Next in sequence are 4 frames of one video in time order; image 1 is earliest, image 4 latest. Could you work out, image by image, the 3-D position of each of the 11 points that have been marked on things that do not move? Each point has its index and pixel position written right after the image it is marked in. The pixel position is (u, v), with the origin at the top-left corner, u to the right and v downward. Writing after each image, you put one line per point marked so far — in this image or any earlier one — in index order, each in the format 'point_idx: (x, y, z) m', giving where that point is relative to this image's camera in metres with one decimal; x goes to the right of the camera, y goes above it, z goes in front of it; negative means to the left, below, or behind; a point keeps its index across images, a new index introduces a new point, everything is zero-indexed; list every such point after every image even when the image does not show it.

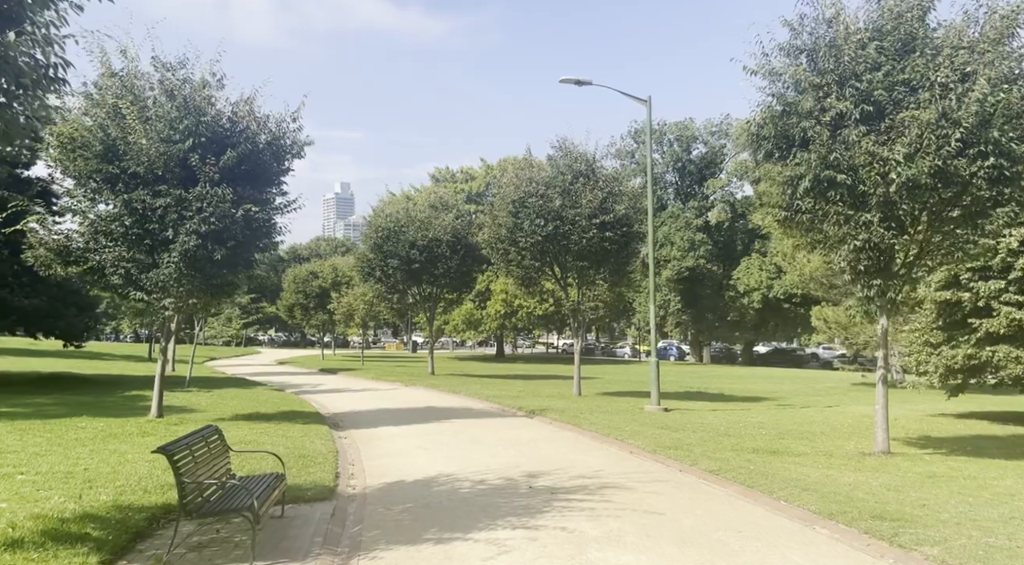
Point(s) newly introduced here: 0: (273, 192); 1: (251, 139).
0: (-4.6, +1.8, +16.2) m
1: (-4.9, +2.7, +15.7) m
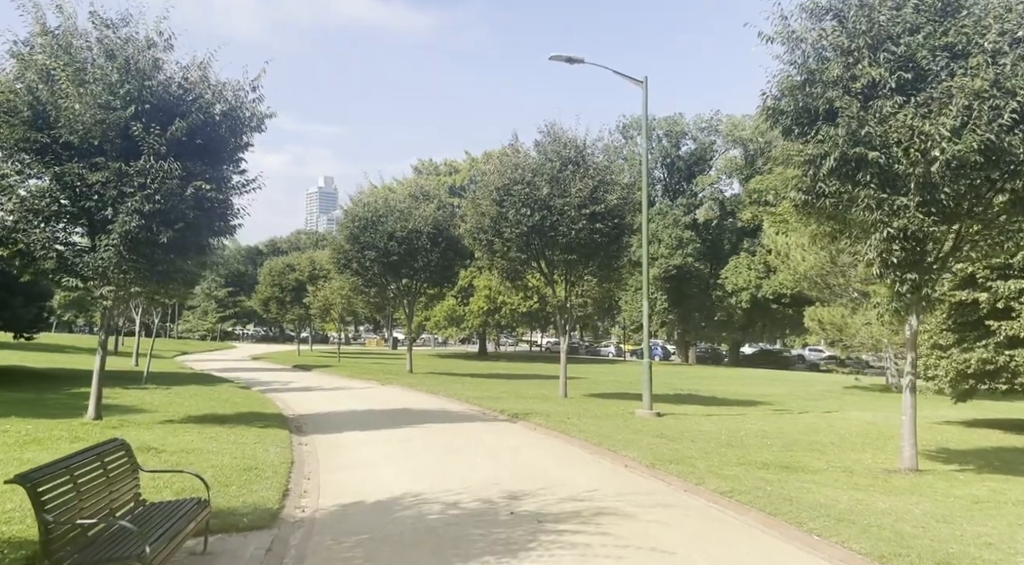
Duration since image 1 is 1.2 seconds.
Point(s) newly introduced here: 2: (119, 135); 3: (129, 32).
0: (-4.9, +2.0, +14.5) m
1: (-5.2, +2.9, +14.0) m
2: (-6.3, +2.4, +13.4) m
3: (-6.3, +4.1, +13.8) m
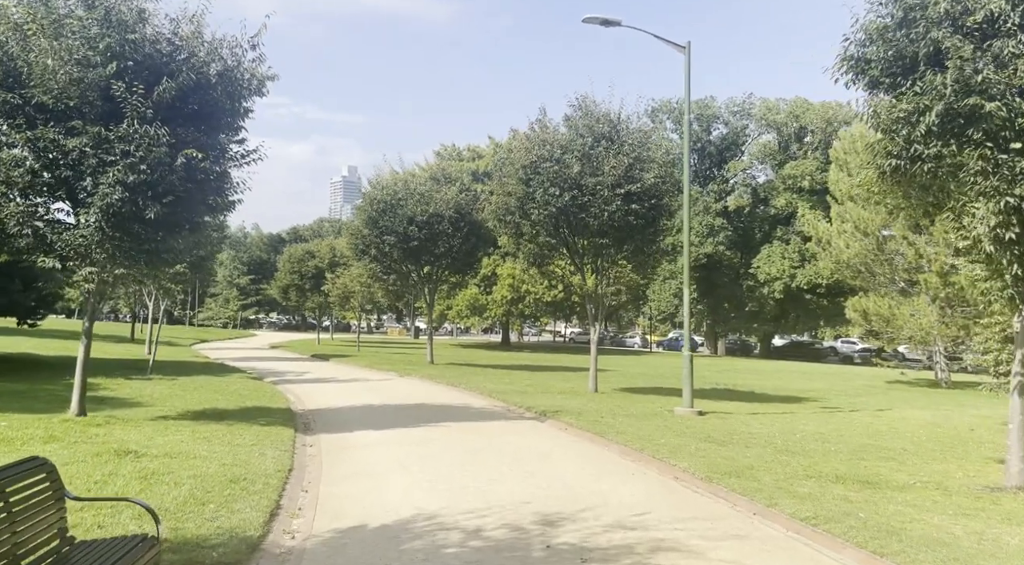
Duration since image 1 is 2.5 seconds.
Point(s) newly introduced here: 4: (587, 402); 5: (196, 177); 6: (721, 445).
0: (-4.4, +2.3, +12.9) m
1: (-4.7, +3.2, +12.4) m
2: (-5.8, +2.6, +11.9) m
3: (-5.8, +4.4, +12.2) m
4: (+1.8, -2.8, +19.5) m
5: (-4.7, +1.6, +12.5) m
6: (+3.3, -2.5, +13.0) m
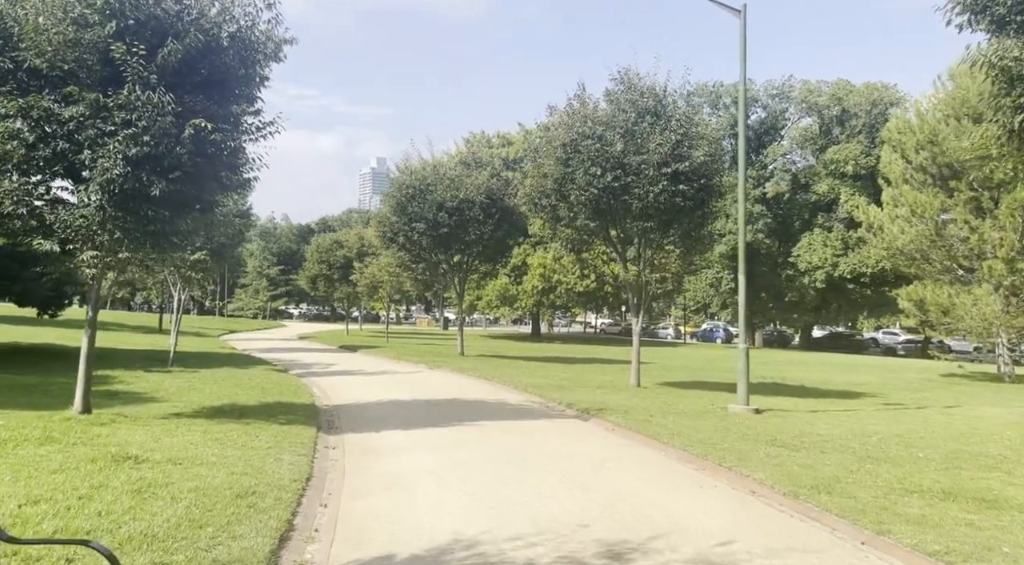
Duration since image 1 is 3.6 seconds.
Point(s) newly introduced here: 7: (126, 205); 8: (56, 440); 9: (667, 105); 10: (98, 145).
0: (-3.8, +2.5, +11.7) m
1: (-4.1, +3.4, +11.2) m
2: (-5.3, +2.8, +10.7) m
3: (-5.2, +4.6, +11.0) m
4: (+2.6, -2.5, +18.1) m
5: (-4.1, +1.8, +11.3) m
6: (+3.9, -2.3, +11.6) m
7: (-5.1, +1.0, +11.0) m
8: (-5.7, -1.9, +10.5) m
9: (+3.7, +4.2, +19.8) m
10: (-5.2, +1.7, +10.6) m
